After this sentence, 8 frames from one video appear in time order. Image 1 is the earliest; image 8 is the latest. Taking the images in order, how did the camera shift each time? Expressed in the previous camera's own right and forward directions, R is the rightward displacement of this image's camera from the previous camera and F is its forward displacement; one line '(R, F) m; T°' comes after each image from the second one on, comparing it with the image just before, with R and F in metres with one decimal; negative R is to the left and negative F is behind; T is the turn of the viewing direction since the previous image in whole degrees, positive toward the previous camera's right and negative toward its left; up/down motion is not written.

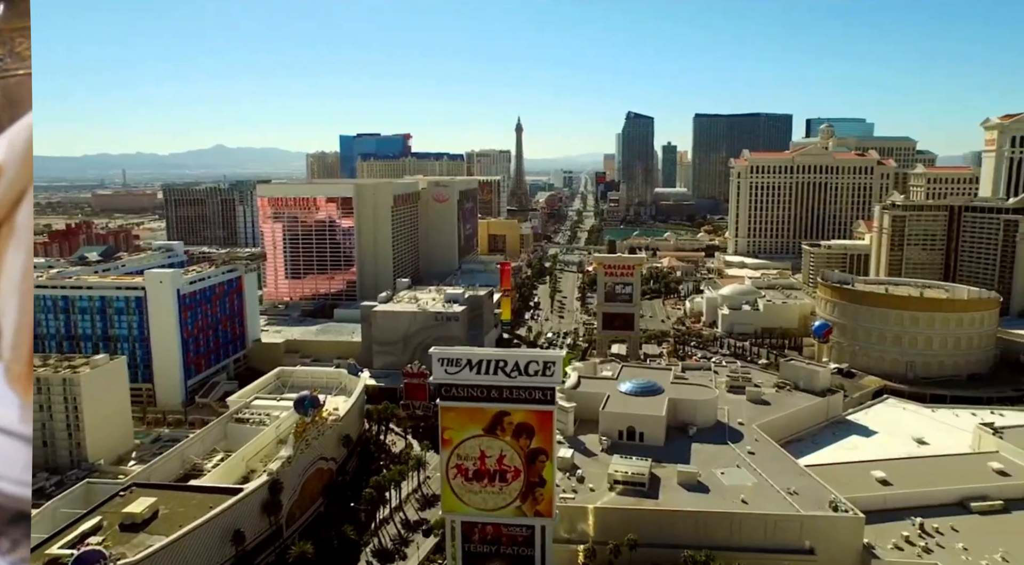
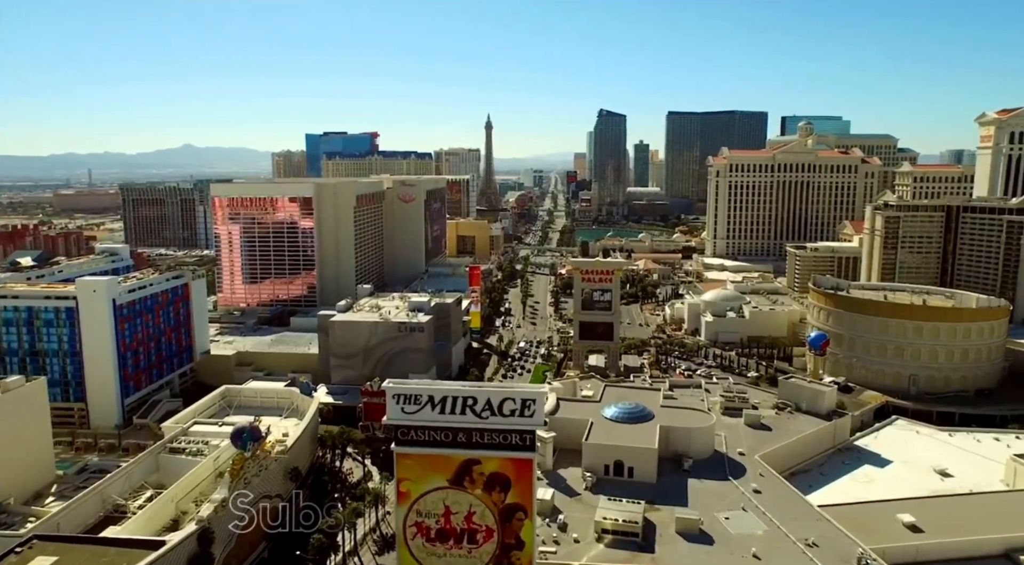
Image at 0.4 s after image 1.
(0.0, +4.0) m; +2°
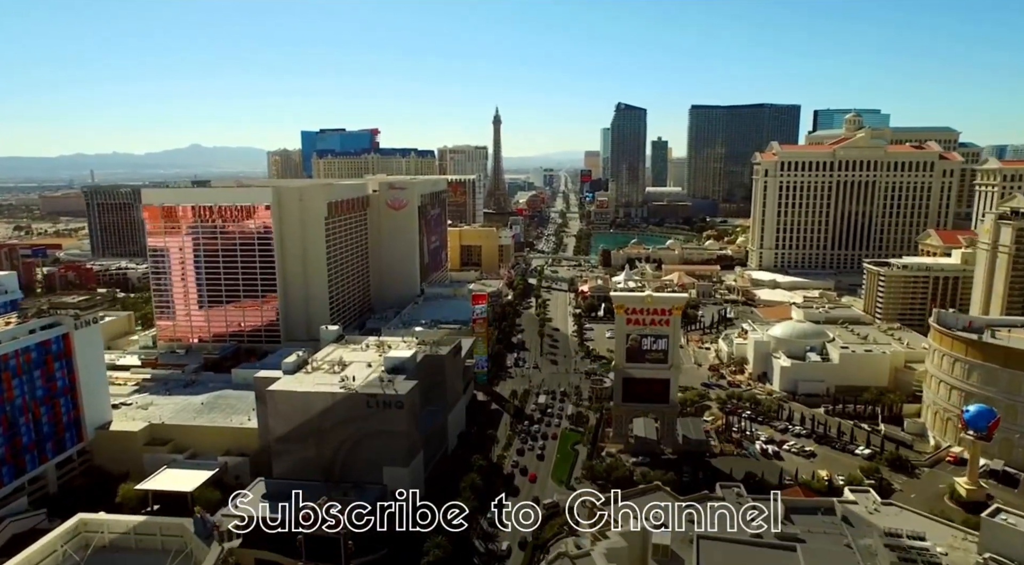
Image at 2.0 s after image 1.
(-0.5, +14.3) m; -1°
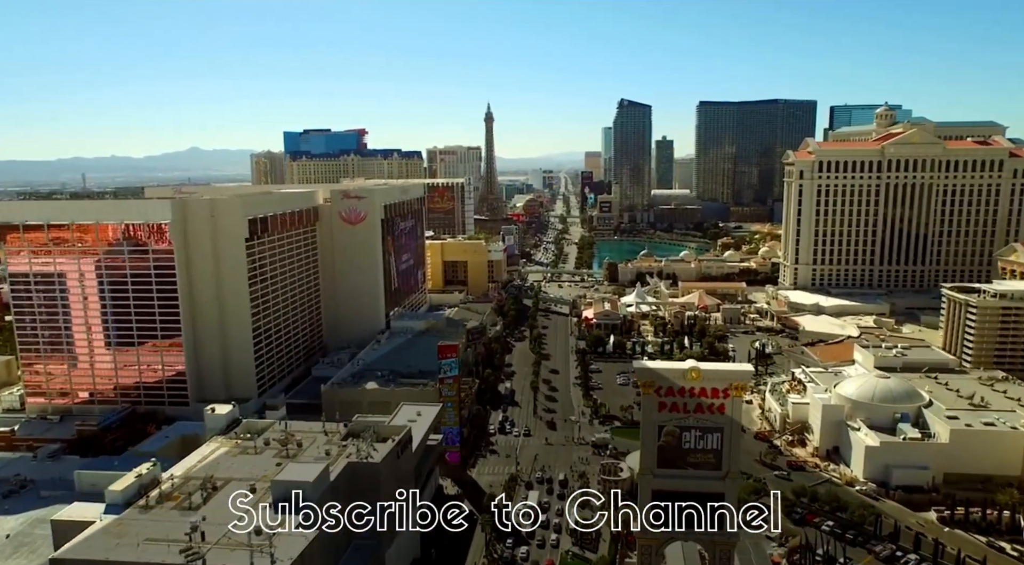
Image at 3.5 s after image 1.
(+1.1, +13.3) m; 0°
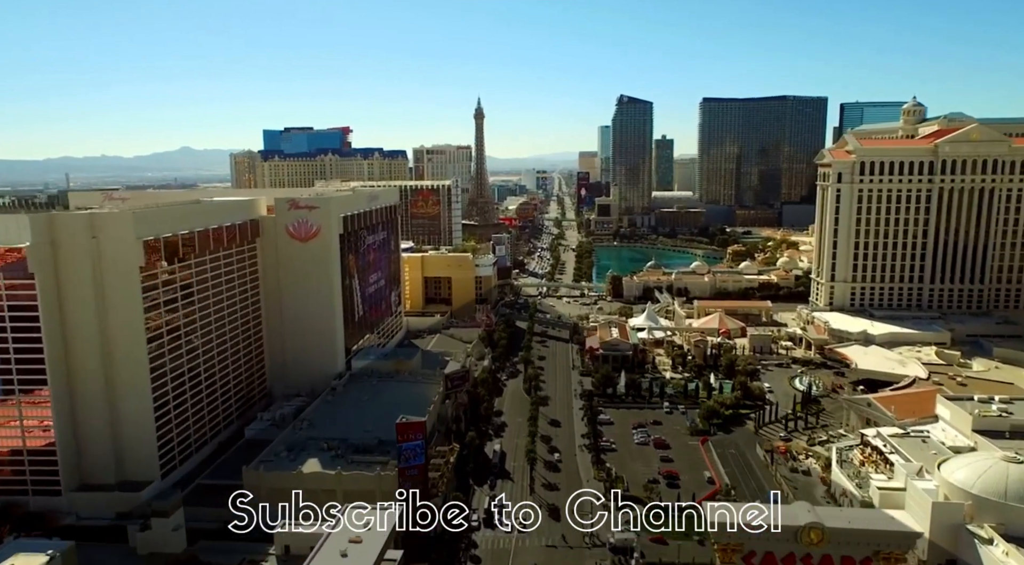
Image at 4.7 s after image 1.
(+0.2, +10.6) m; +1°
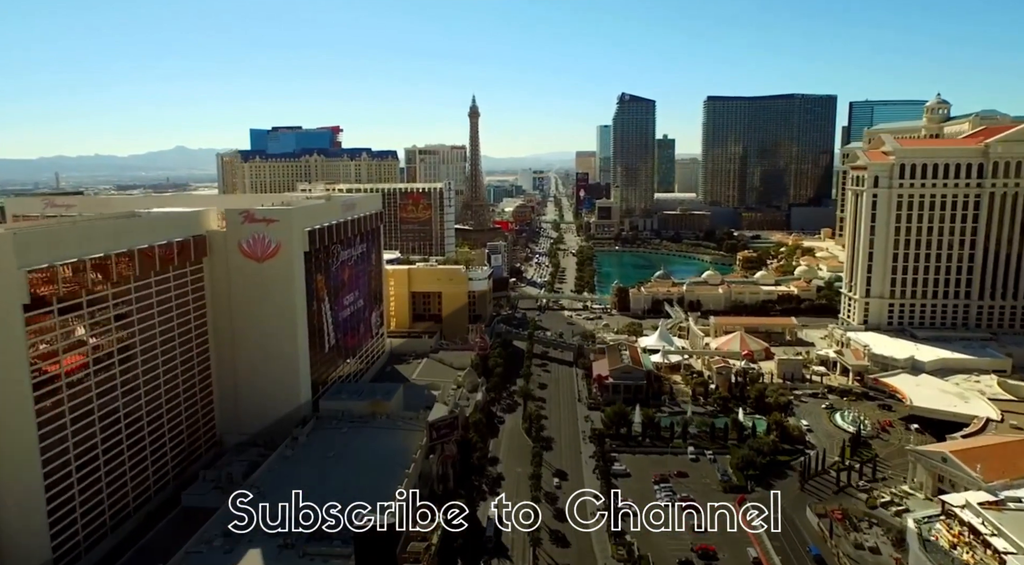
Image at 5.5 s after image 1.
(-0.1, +7.1) m; 0°
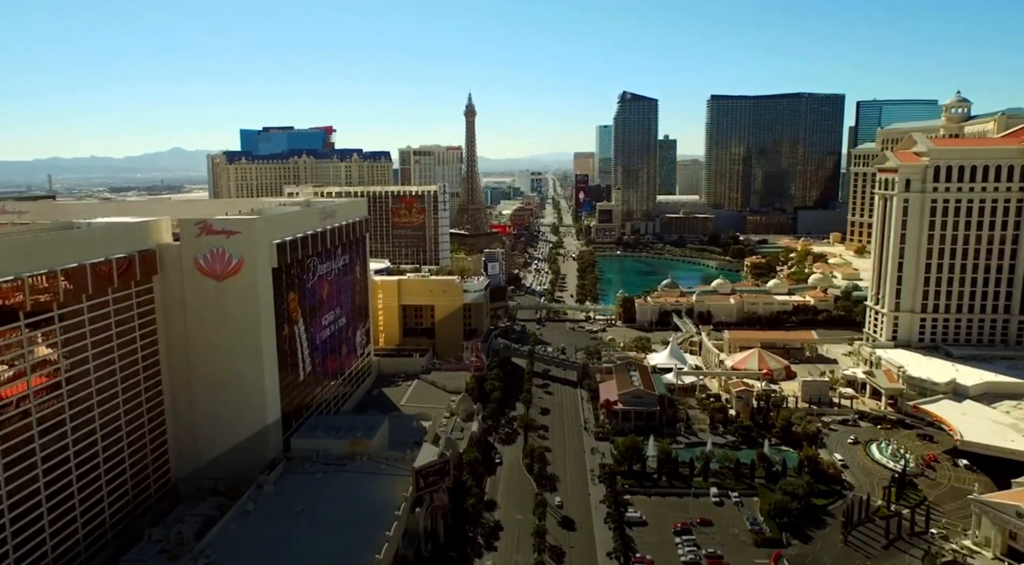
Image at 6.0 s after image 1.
(-0.1, +4.8) m; 0°
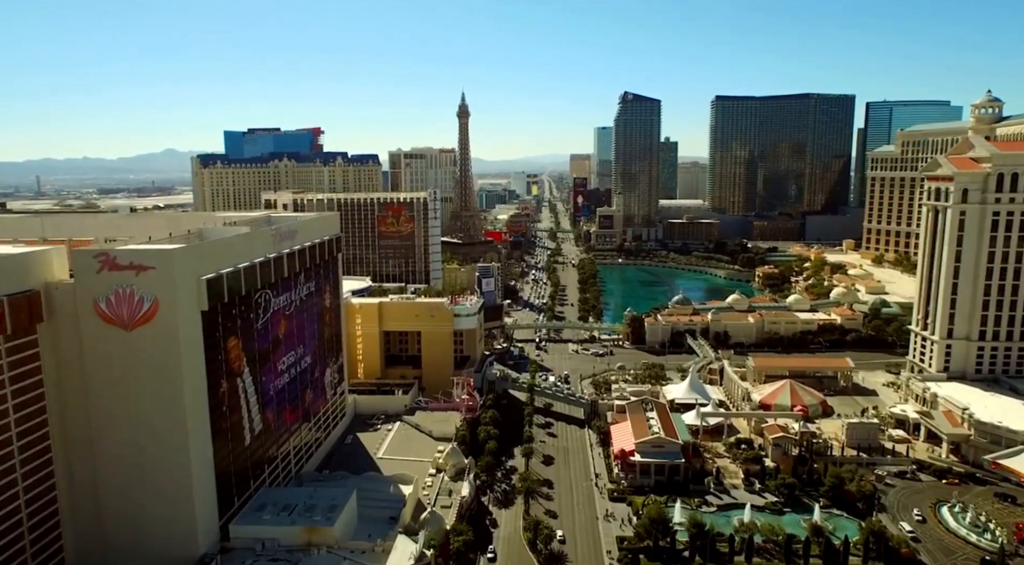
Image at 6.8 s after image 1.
(-0.1, +7.0) m; 0°
